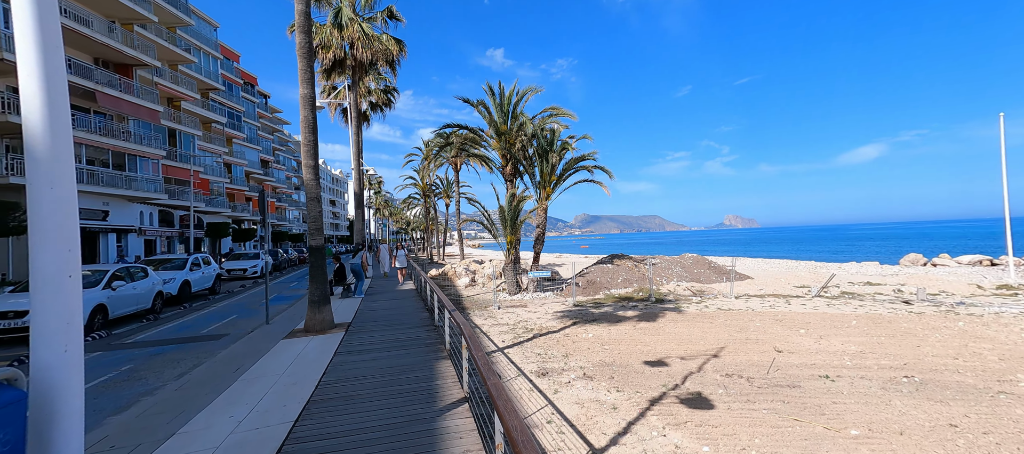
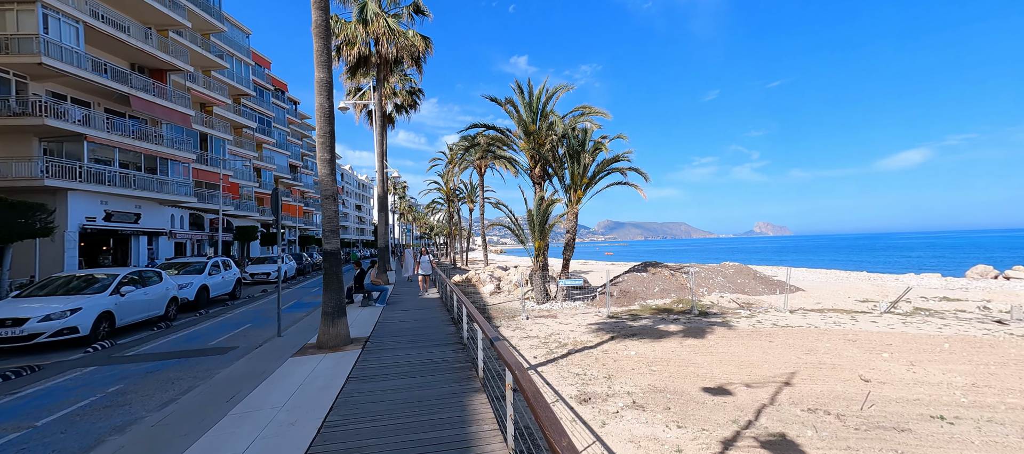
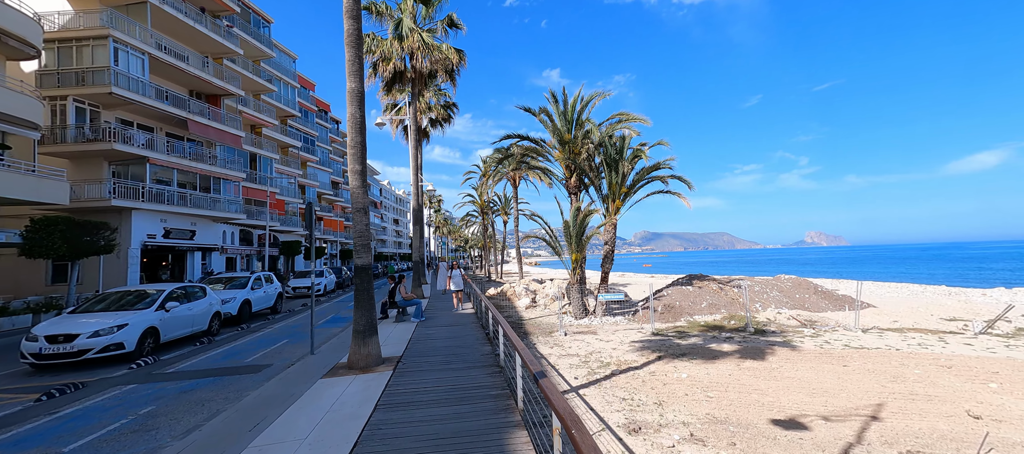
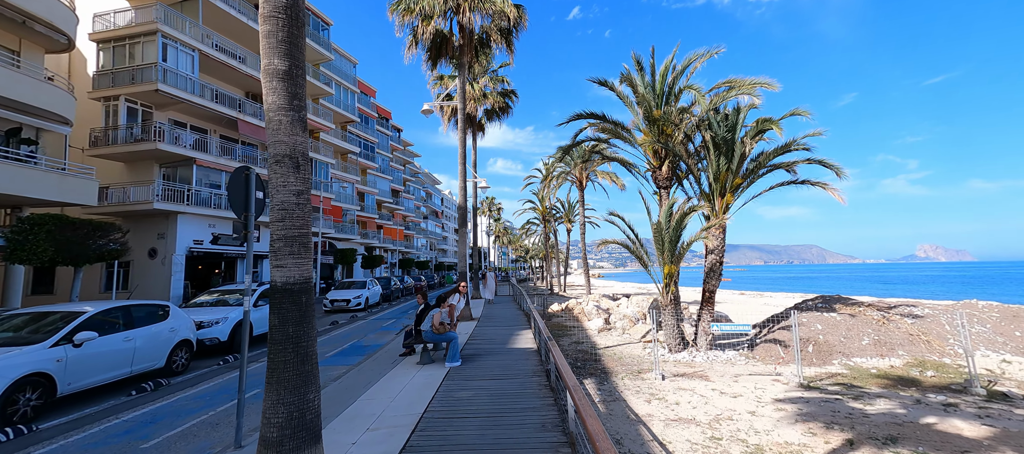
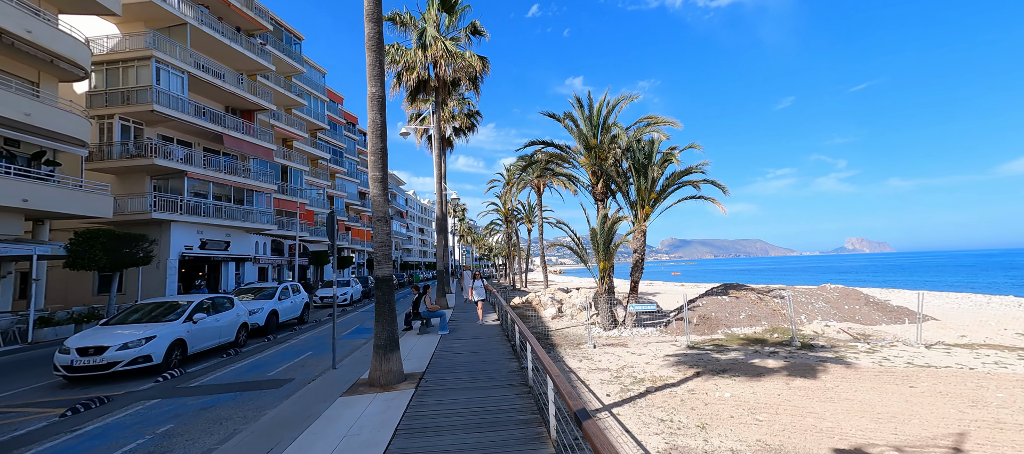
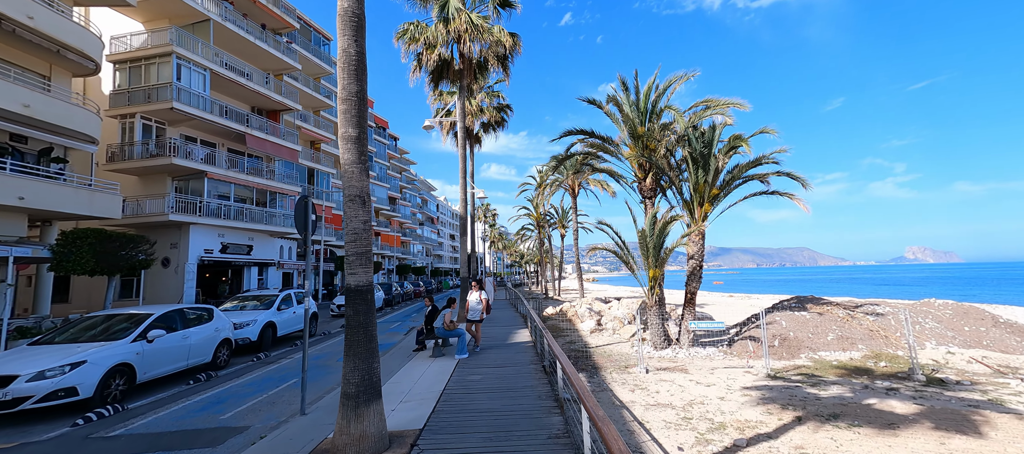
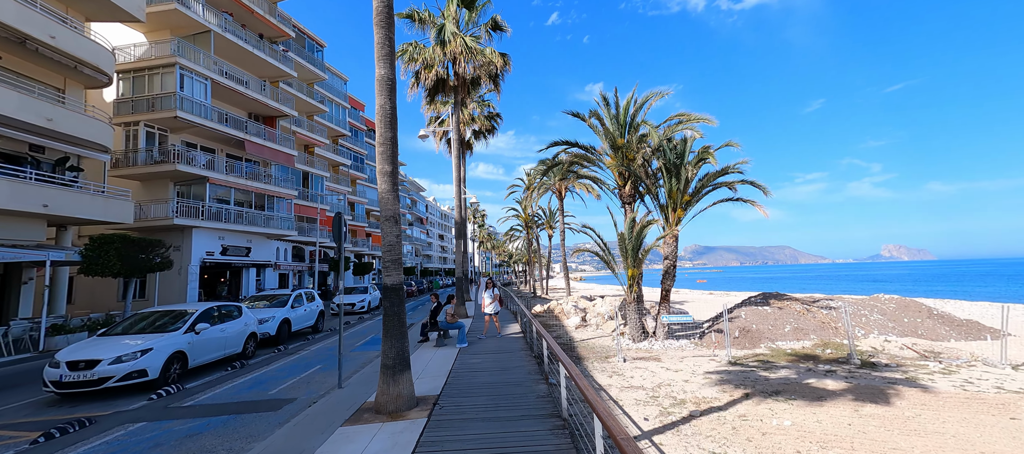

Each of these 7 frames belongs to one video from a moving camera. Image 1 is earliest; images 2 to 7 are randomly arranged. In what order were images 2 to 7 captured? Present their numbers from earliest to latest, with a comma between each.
2, 3, 5, 7, 6, 4
